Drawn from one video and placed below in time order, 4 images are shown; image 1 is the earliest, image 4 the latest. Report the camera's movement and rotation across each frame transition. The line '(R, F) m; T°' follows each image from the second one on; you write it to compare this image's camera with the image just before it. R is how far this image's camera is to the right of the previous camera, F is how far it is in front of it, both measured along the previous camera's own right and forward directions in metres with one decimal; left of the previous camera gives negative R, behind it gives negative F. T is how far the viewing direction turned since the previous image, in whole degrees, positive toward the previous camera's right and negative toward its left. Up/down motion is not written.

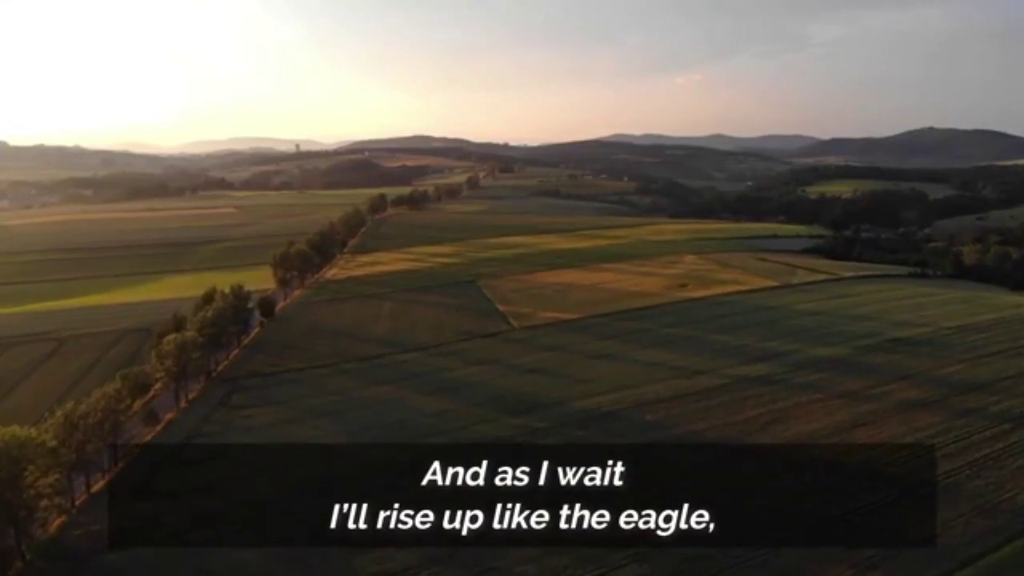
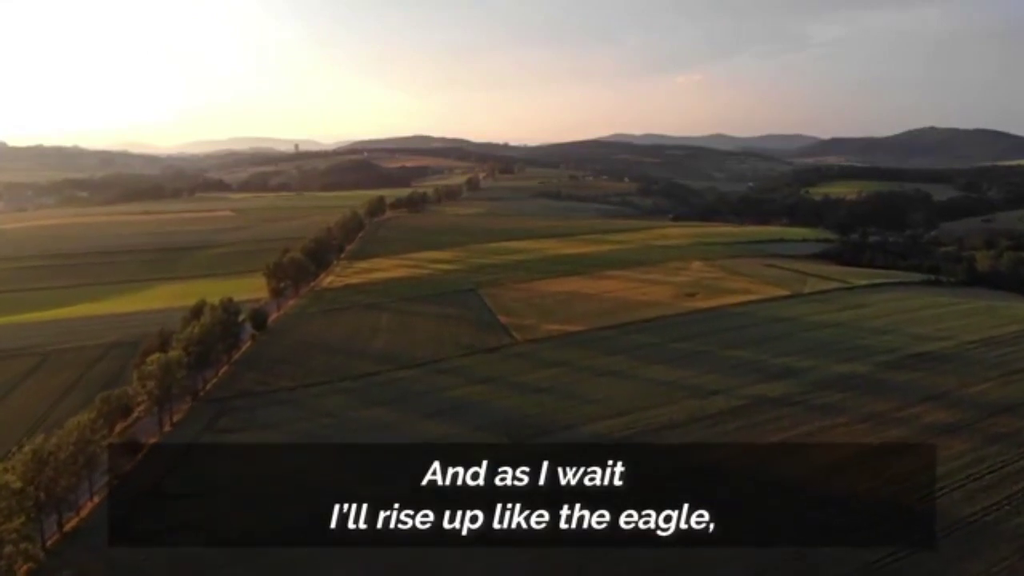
(-0.1, +1.3) m; 0°
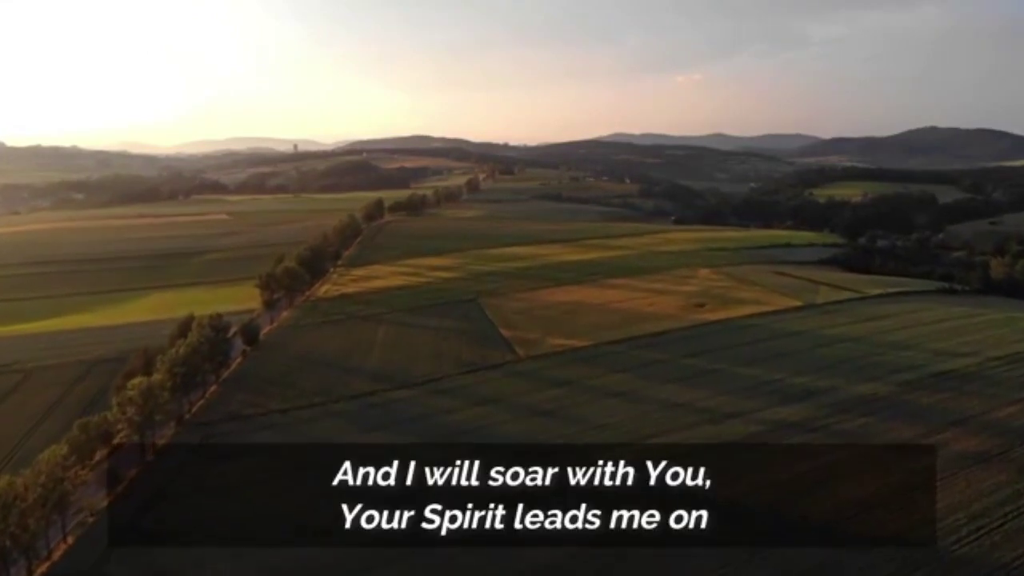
(-0.1, +1.3) m; 0°
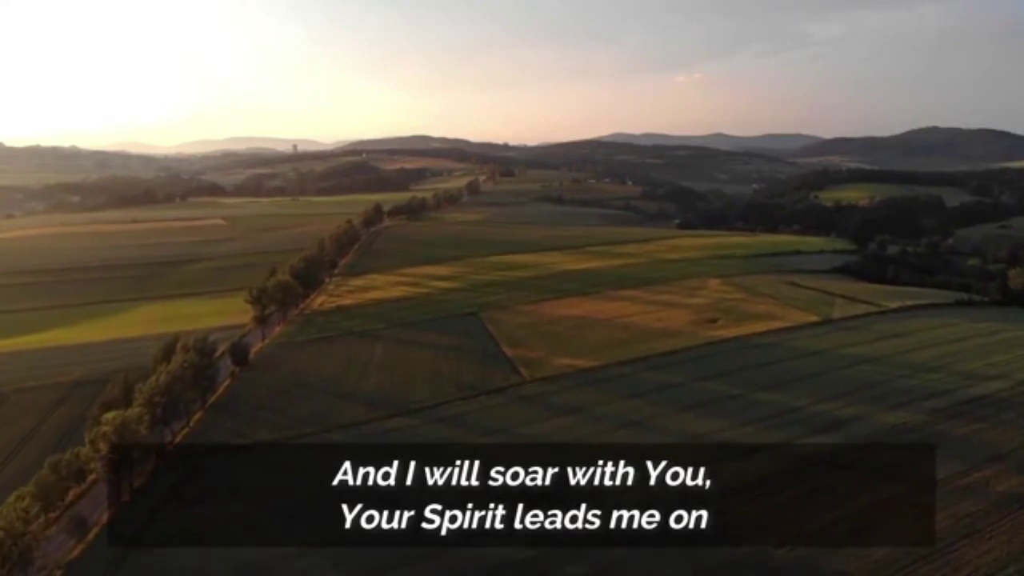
(-0.2, +1.6) m; 0°
